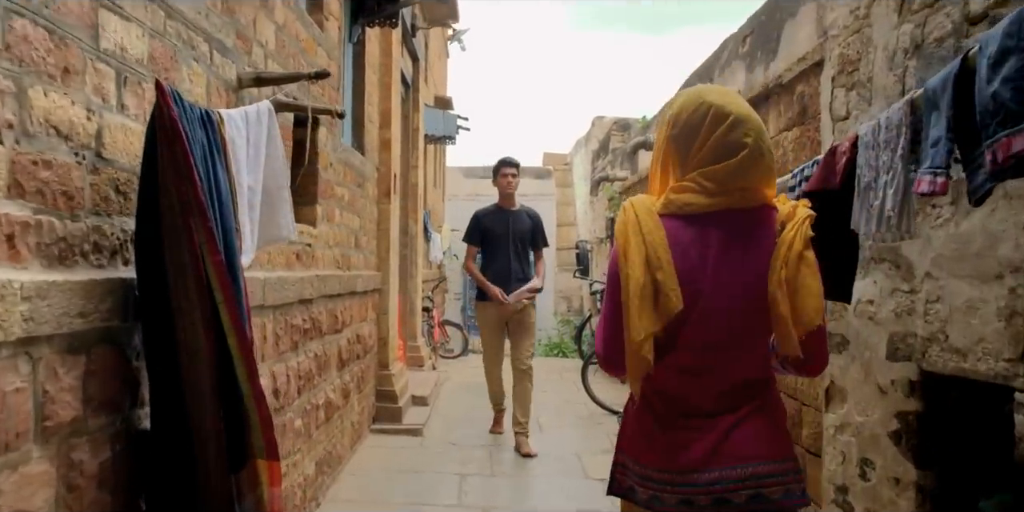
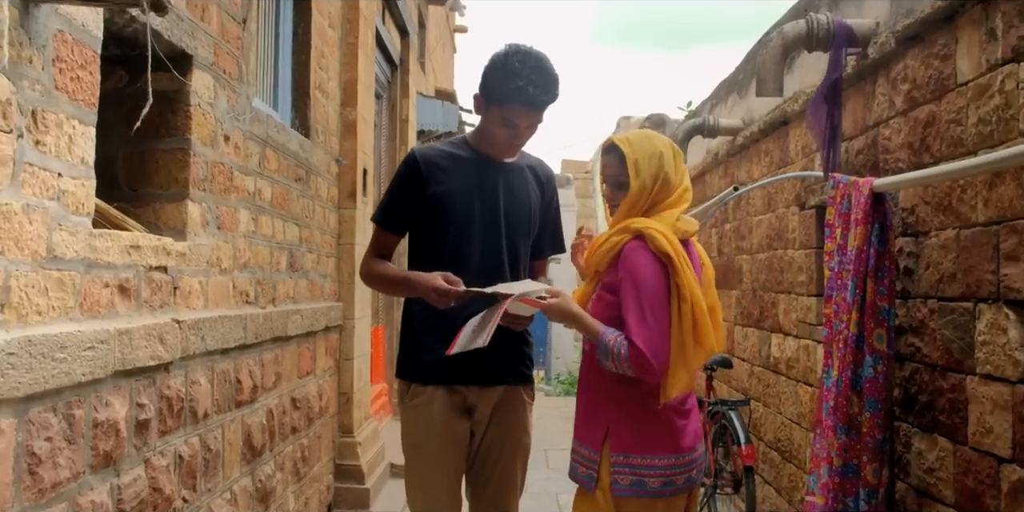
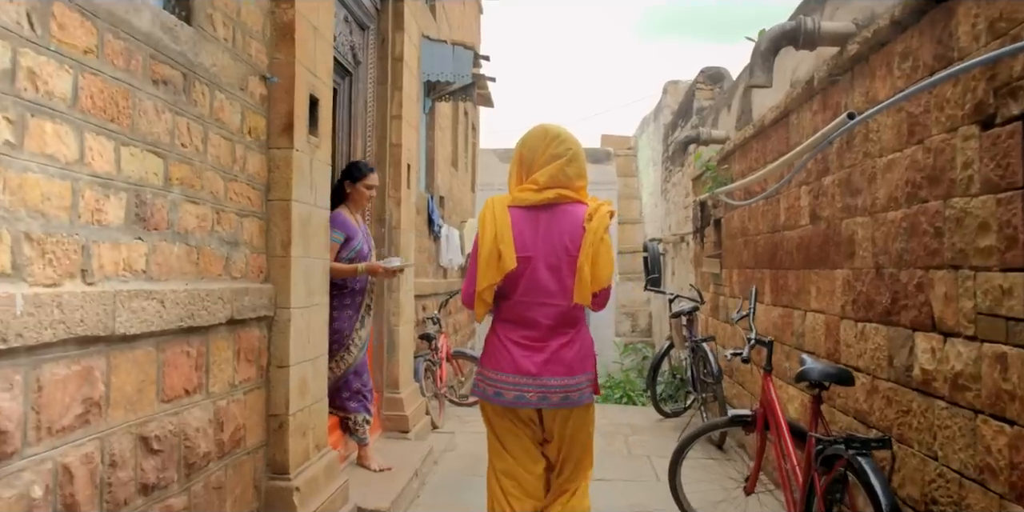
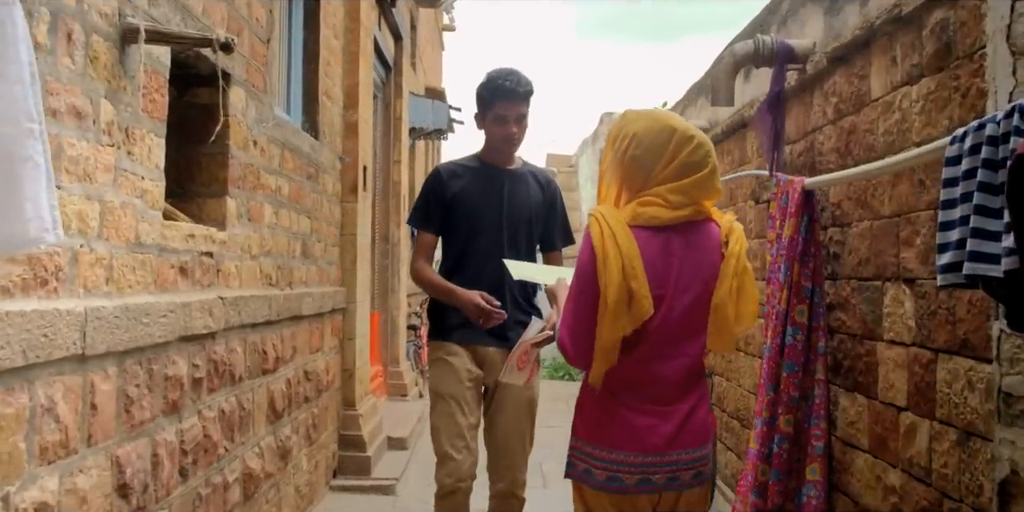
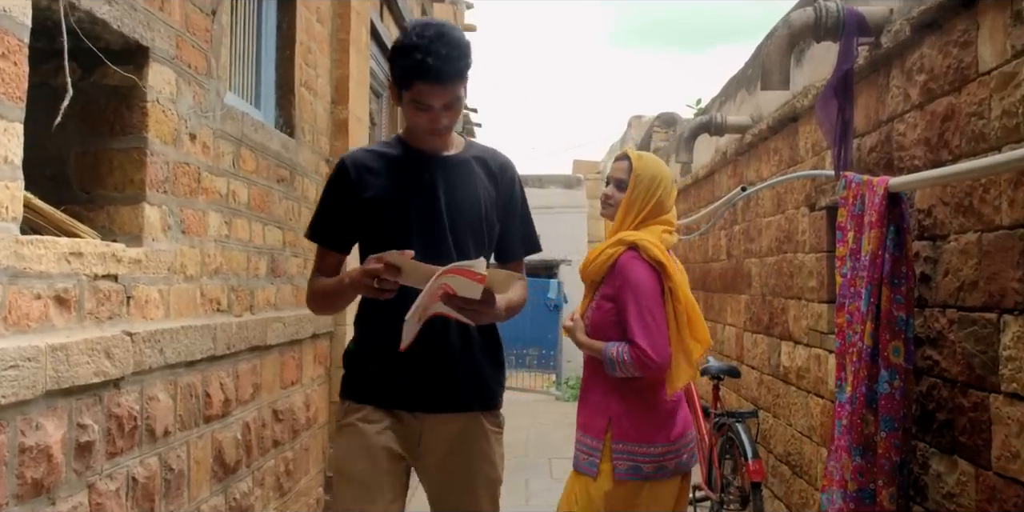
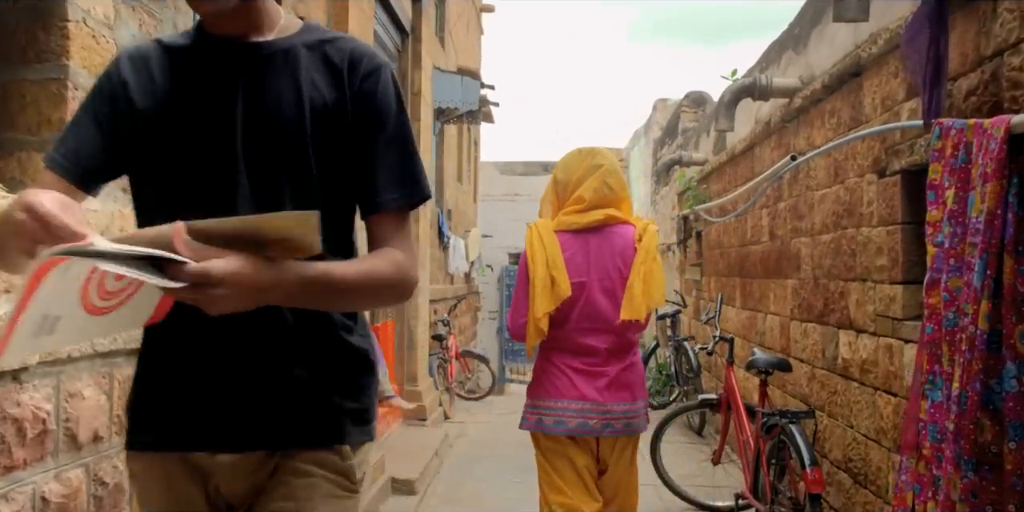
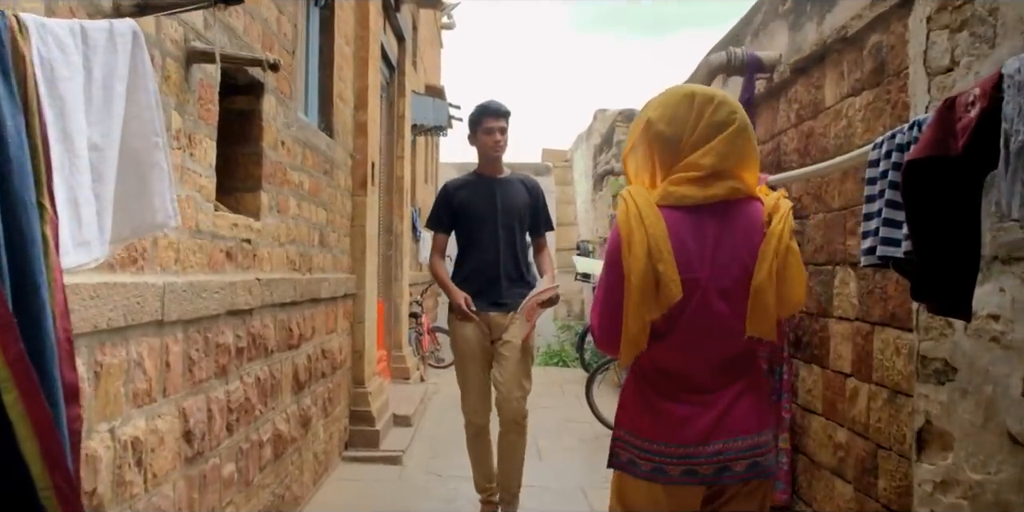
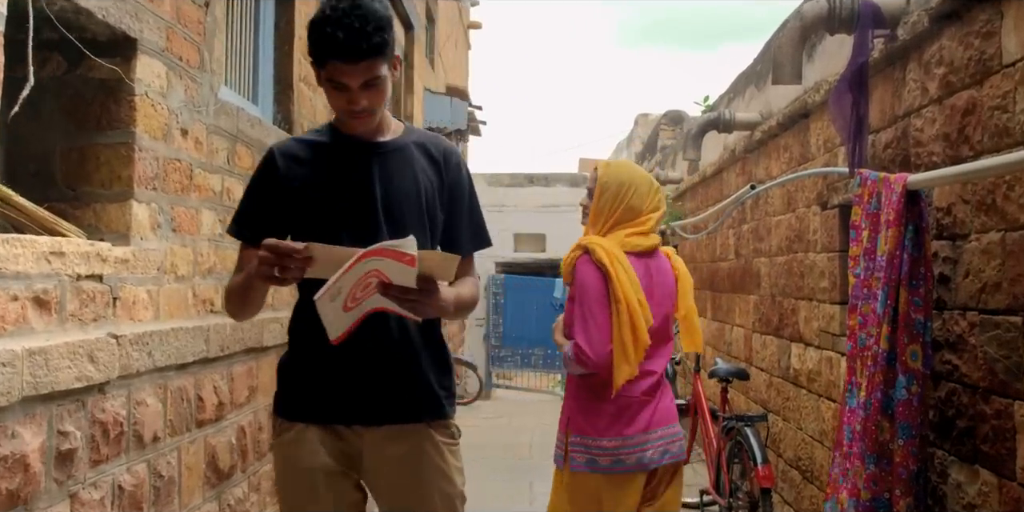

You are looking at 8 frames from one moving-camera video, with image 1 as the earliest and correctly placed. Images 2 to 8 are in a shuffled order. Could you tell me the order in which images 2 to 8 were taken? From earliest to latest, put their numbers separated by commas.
7, 4, 2, 5, 8, 6, 3
